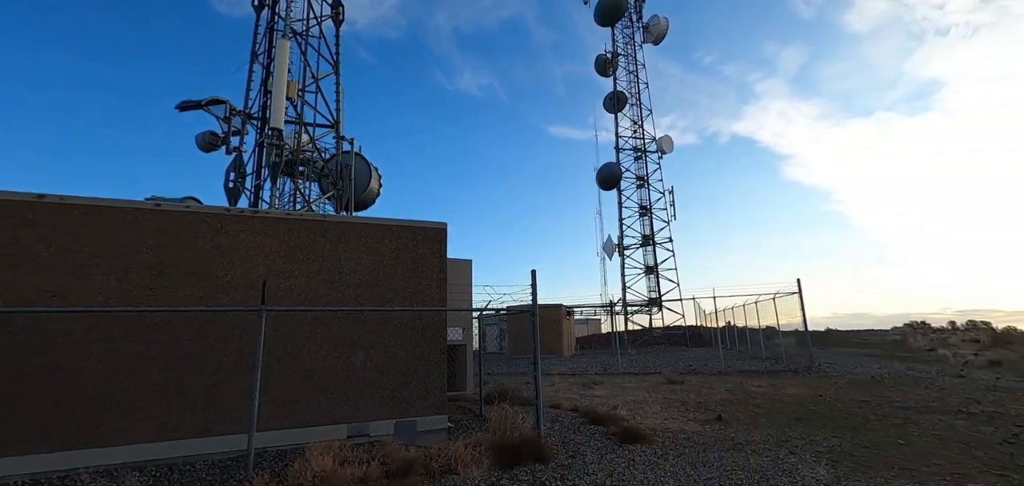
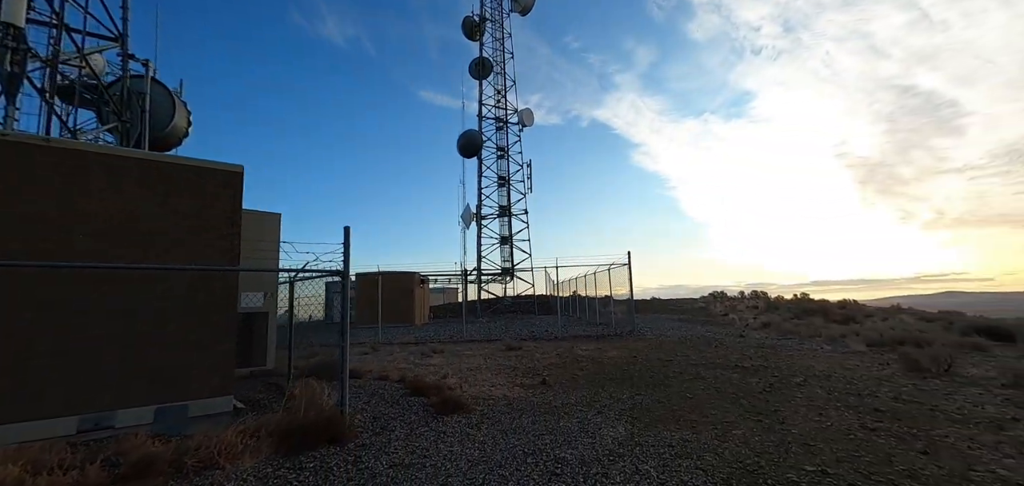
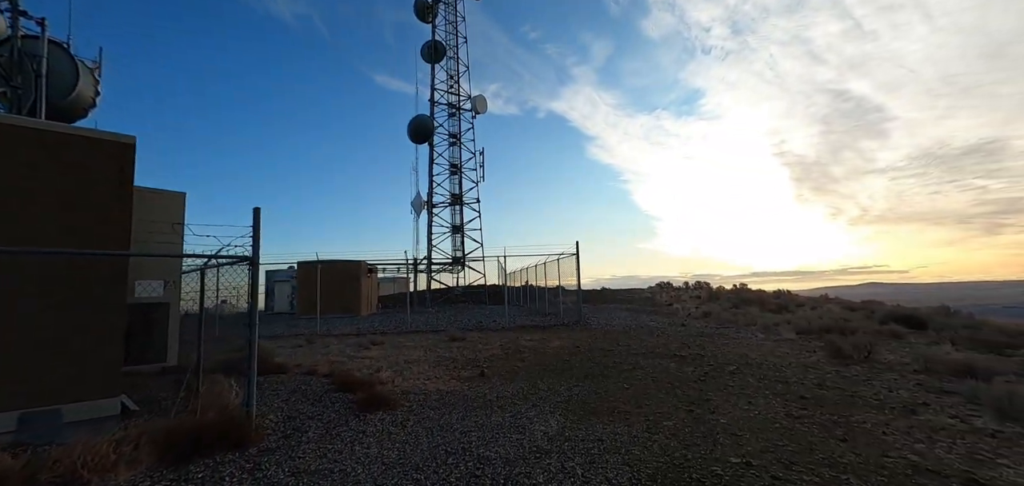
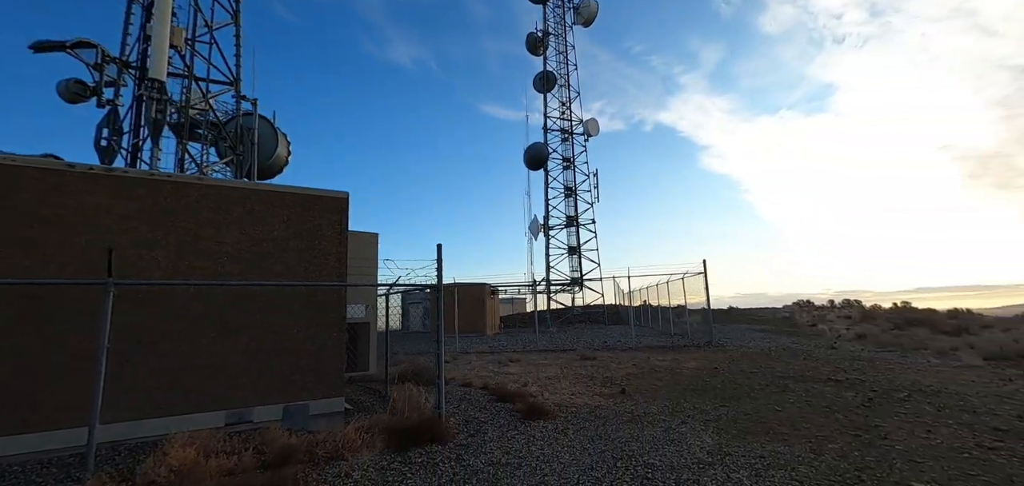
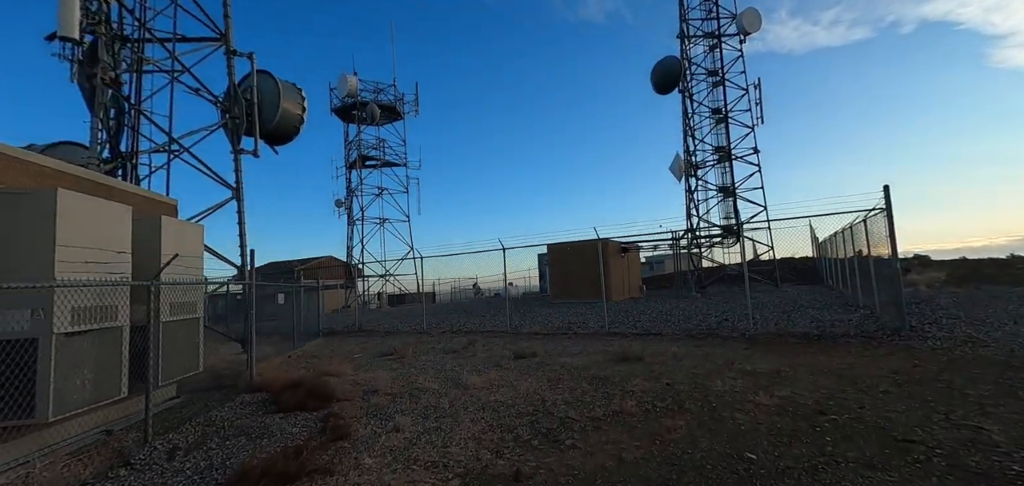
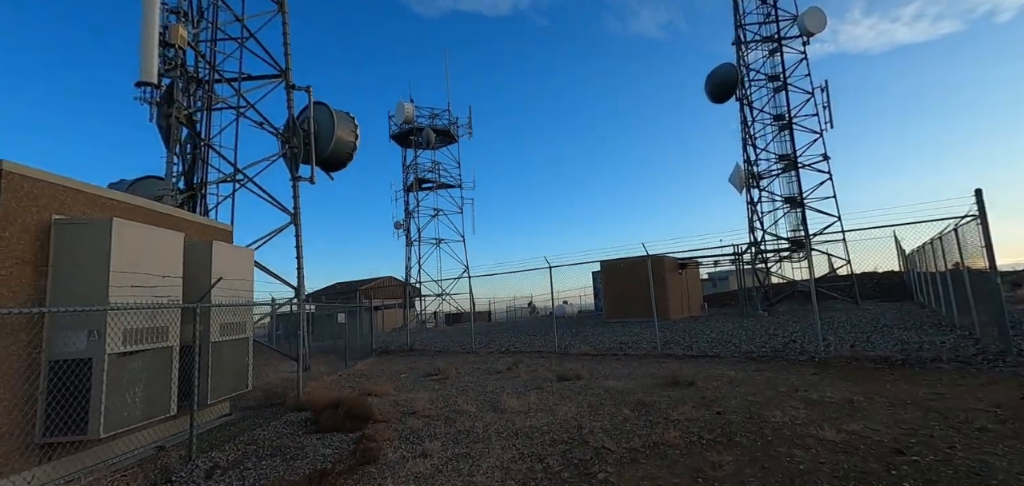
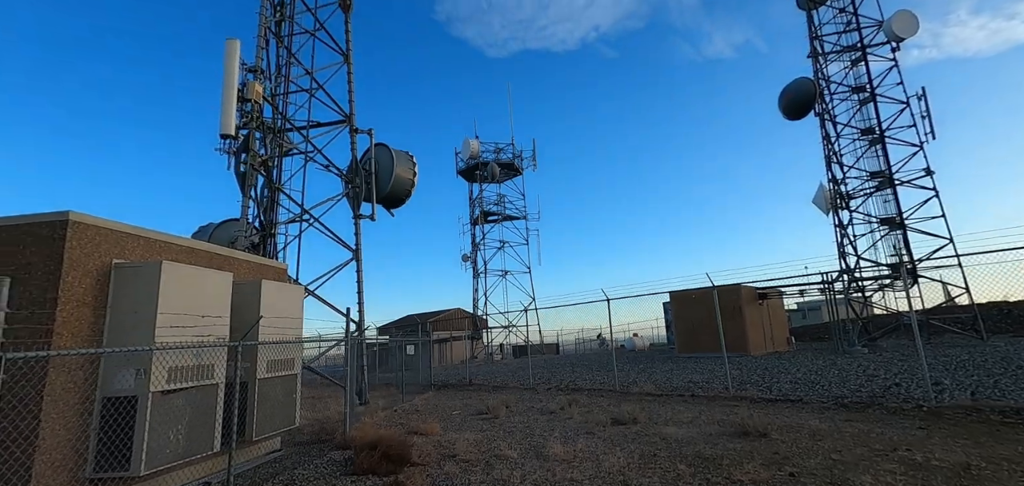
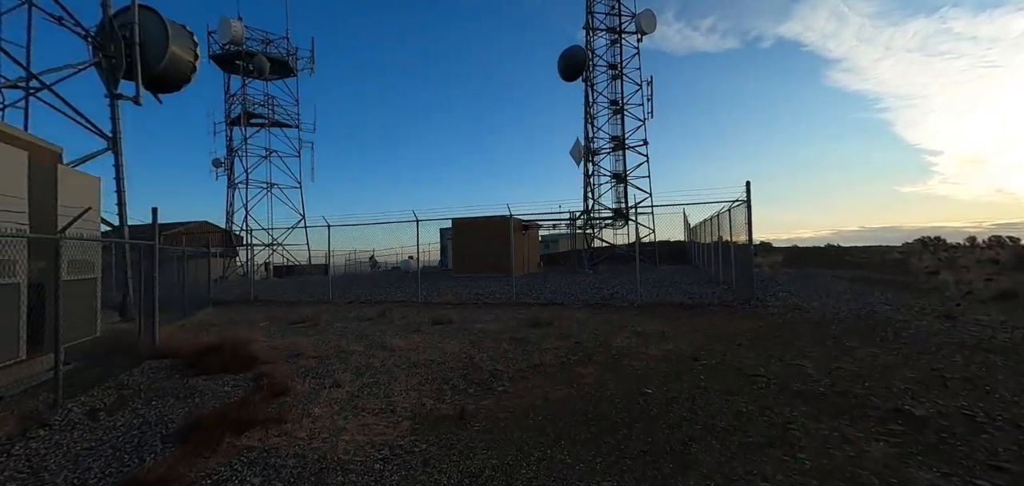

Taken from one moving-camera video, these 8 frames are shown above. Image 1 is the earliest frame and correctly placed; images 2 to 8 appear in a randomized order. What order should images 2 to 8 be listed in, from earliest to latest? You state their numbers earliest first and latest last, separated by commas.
4, 2, 3, 8, 5, 6, 7
